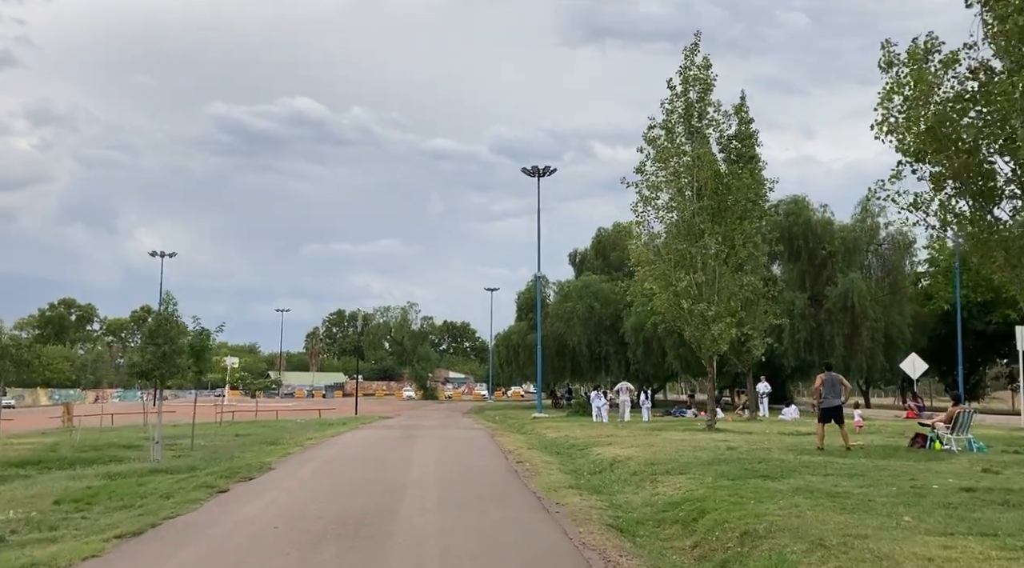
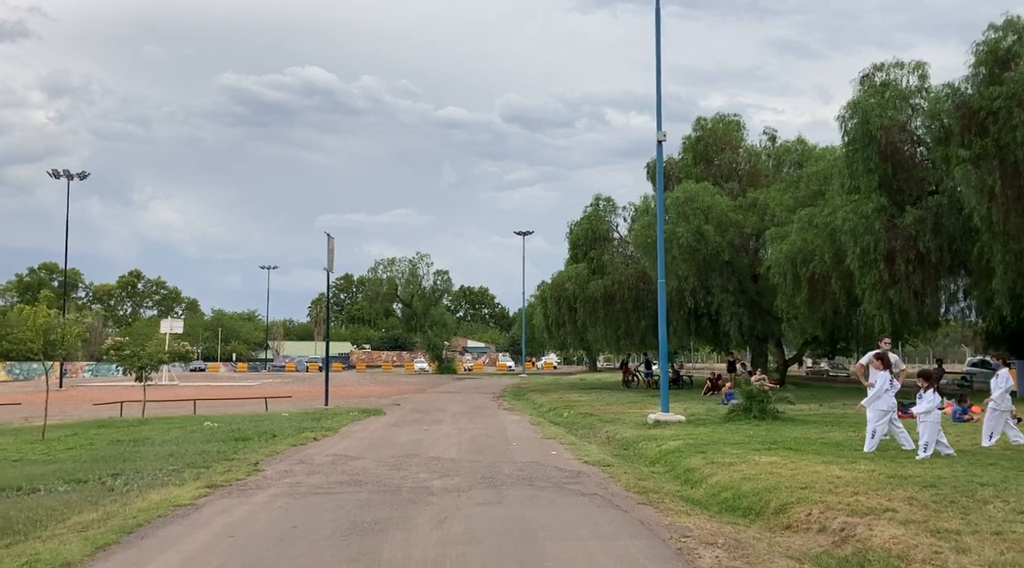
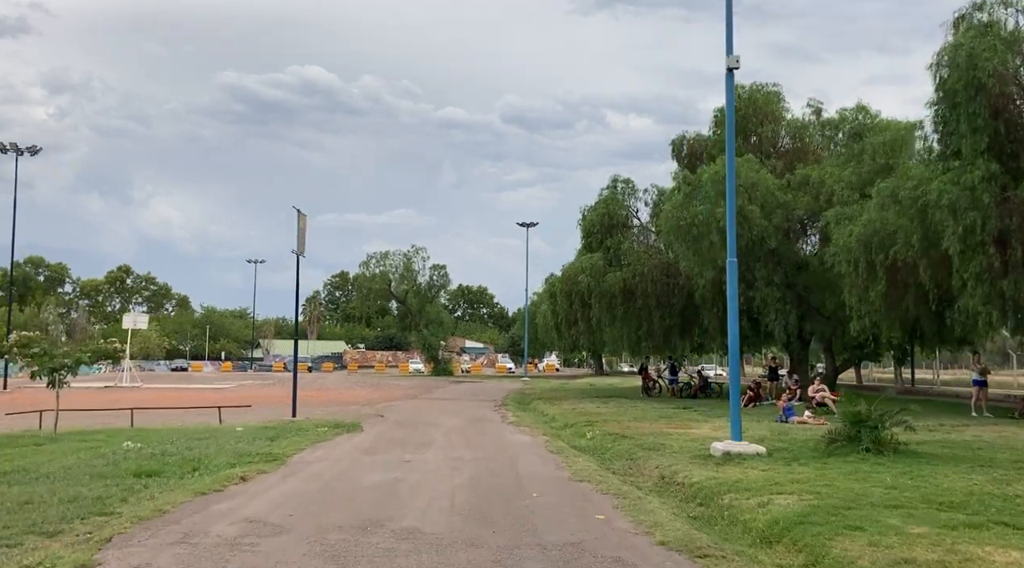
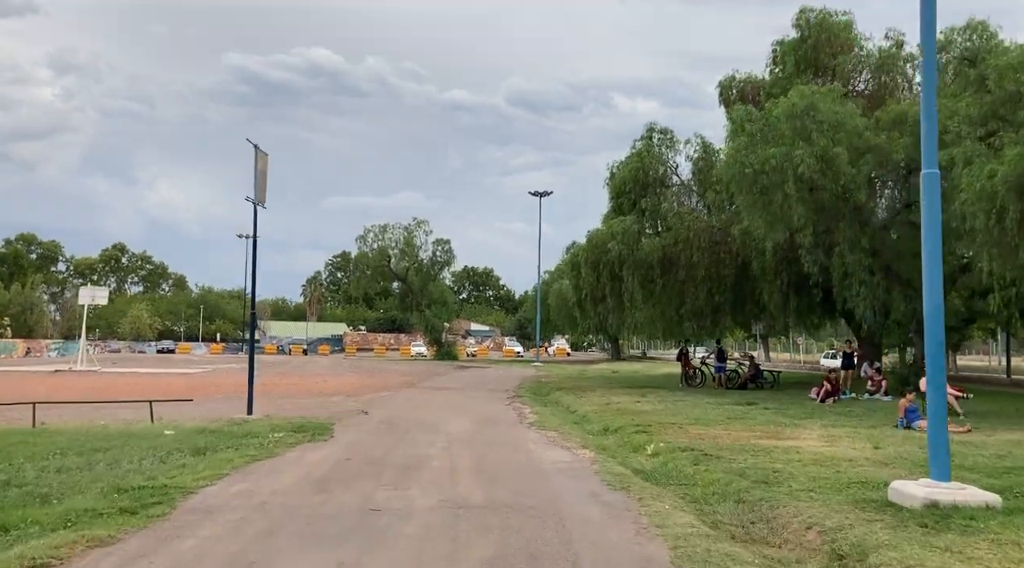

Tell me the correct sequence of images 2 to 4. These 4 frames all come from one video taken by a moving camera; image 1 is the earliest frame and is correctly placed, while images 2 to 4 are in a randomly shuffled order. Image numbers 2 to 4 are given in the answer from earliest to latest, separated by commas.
2, 3, 4
